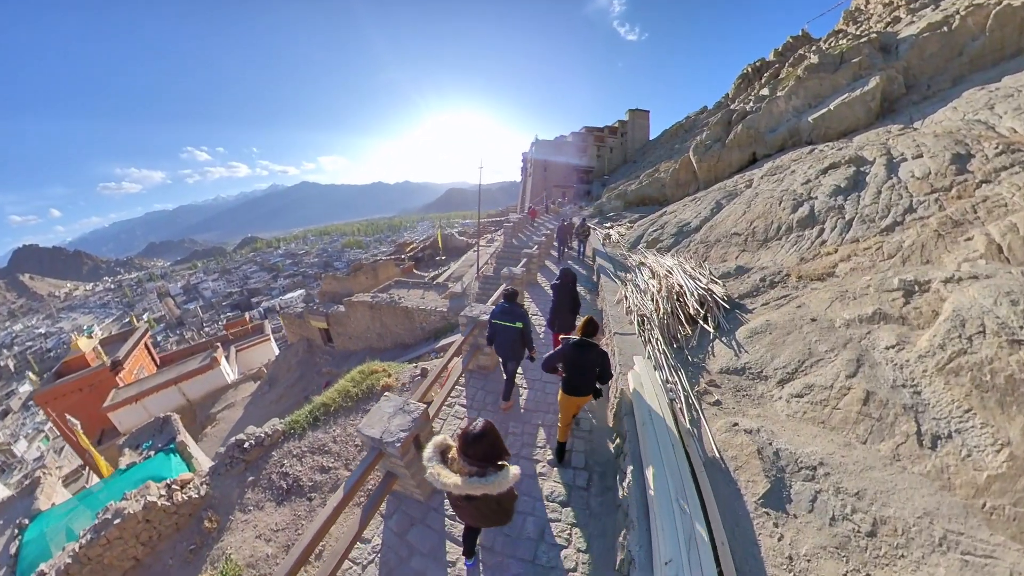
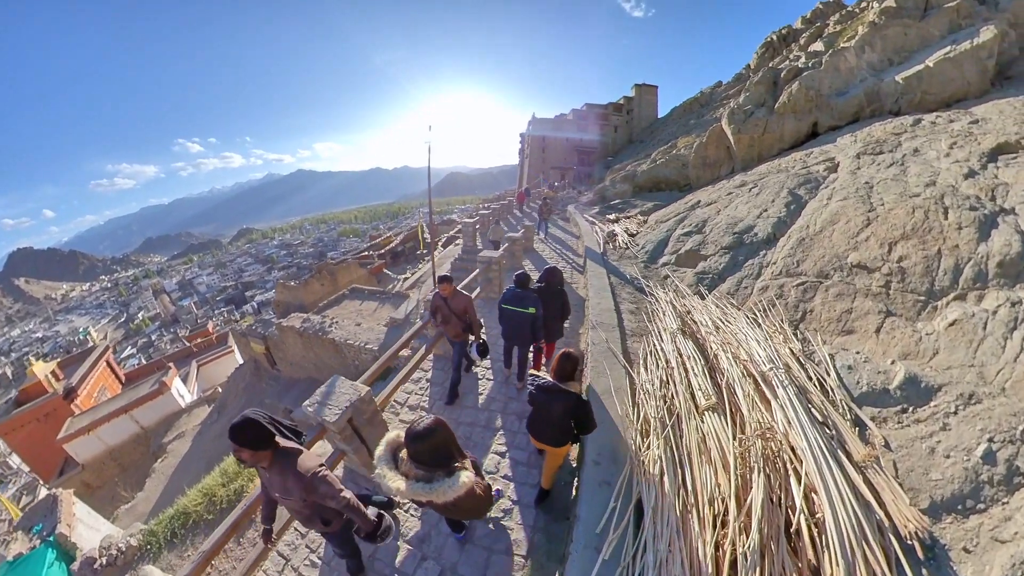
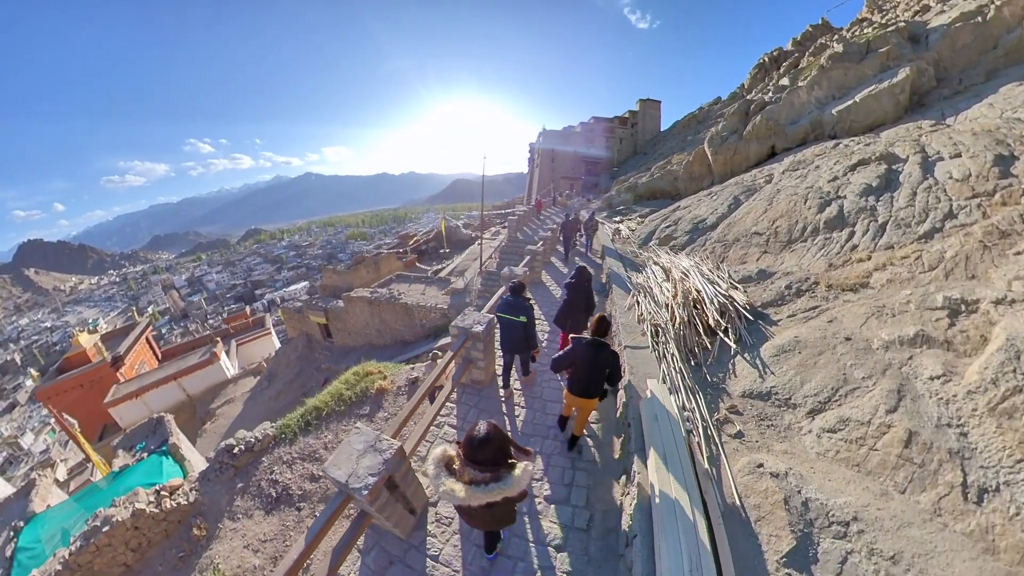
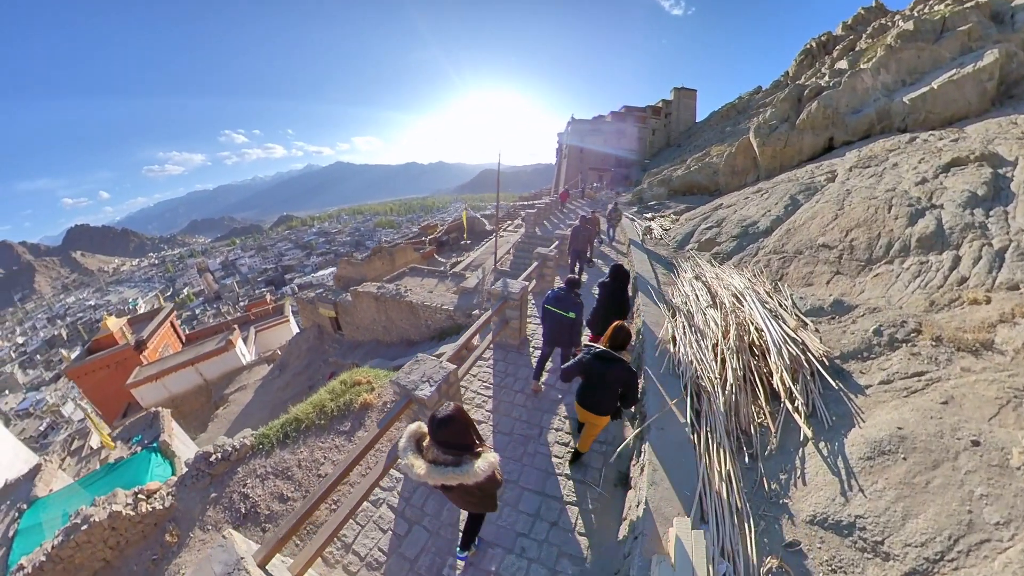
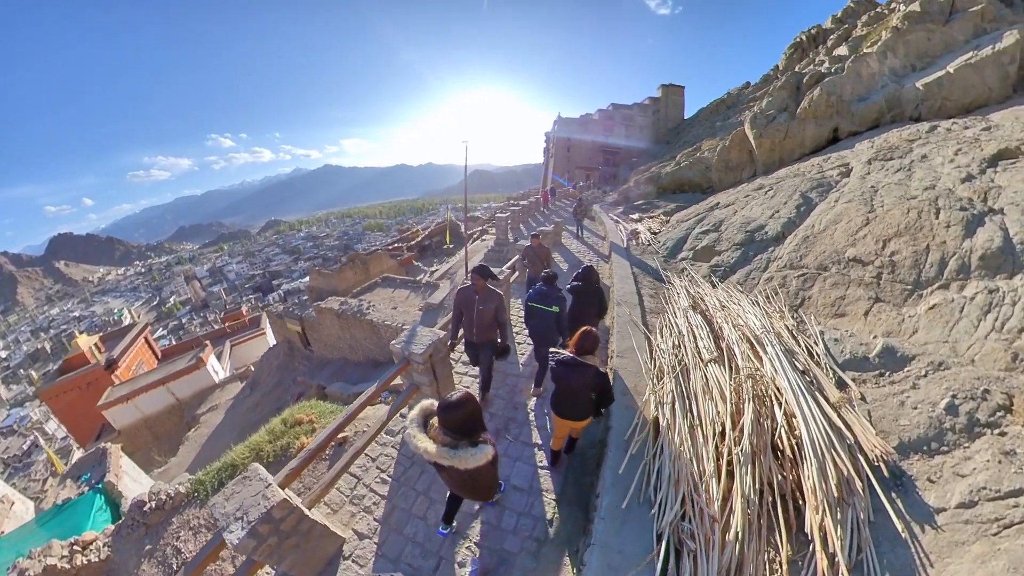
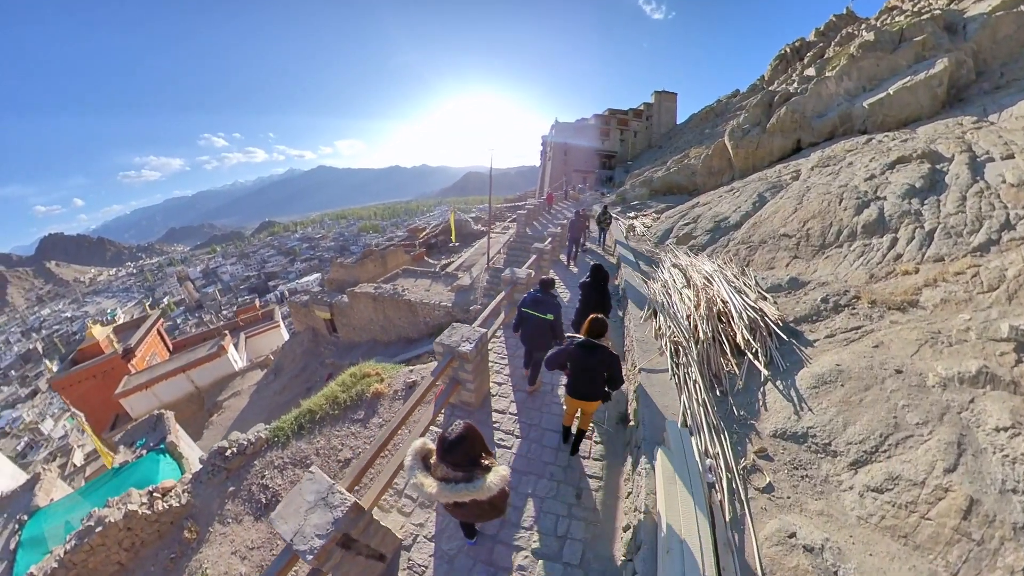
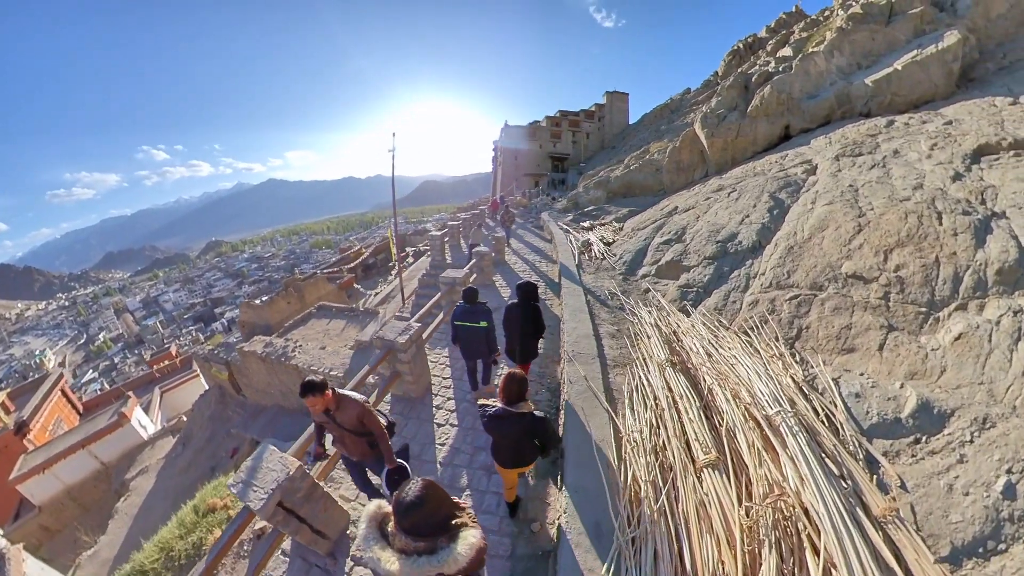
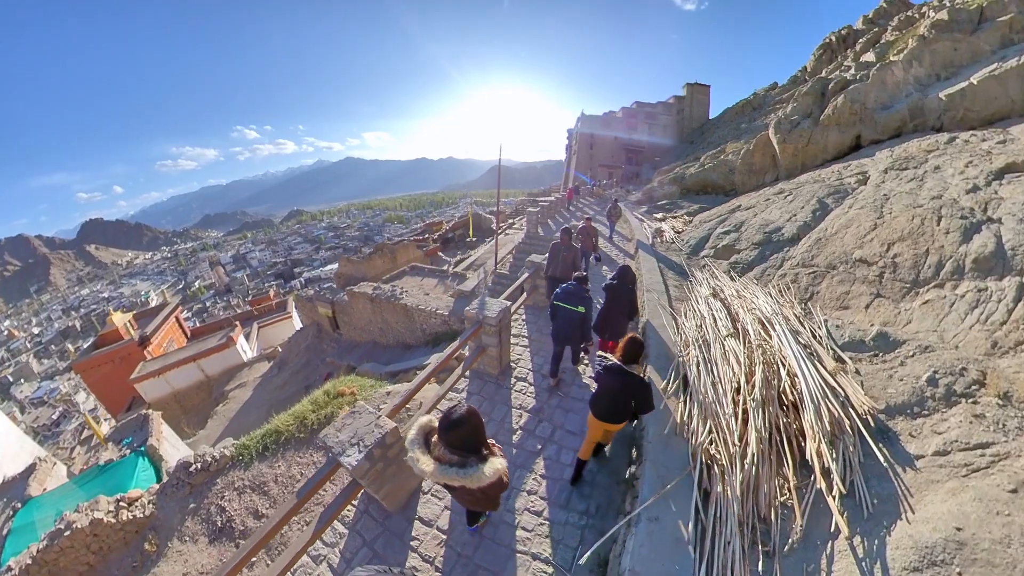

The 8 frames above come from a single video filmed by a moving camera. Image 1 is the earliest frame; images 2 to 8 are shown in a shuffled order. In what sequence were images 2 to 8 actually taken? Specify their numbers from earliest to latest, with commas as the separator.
3, 6, 4, 8, 5, 2, 7
